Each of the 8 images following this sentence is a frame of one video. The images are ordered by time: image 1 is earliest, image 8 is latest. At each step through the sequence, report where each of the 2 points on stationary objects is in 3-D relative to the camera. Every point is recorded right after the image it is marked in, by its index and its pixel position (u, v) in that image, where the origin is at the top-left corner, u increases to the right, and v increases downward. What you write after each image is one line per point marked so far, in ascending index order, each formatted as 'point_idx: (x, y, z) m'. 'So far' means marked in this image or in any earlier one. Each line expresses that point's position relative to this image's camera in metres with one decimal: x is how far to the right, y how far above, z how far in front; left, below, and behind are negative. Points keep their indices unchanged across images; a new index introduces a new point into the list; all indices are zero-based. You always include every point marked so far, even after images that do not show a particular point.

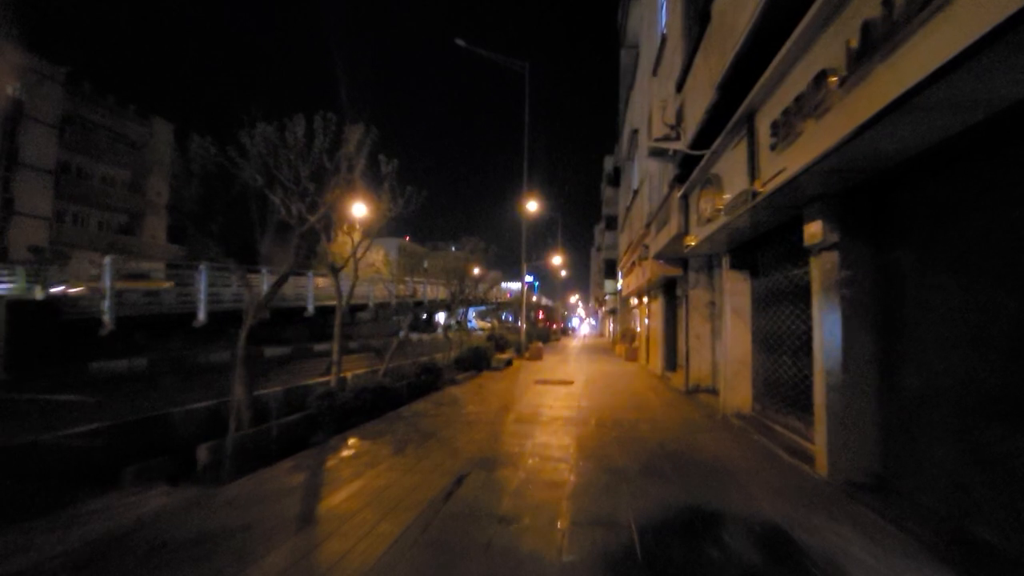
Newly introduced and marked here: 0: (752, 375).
0: (+5.9, -2.2, +11.2) m
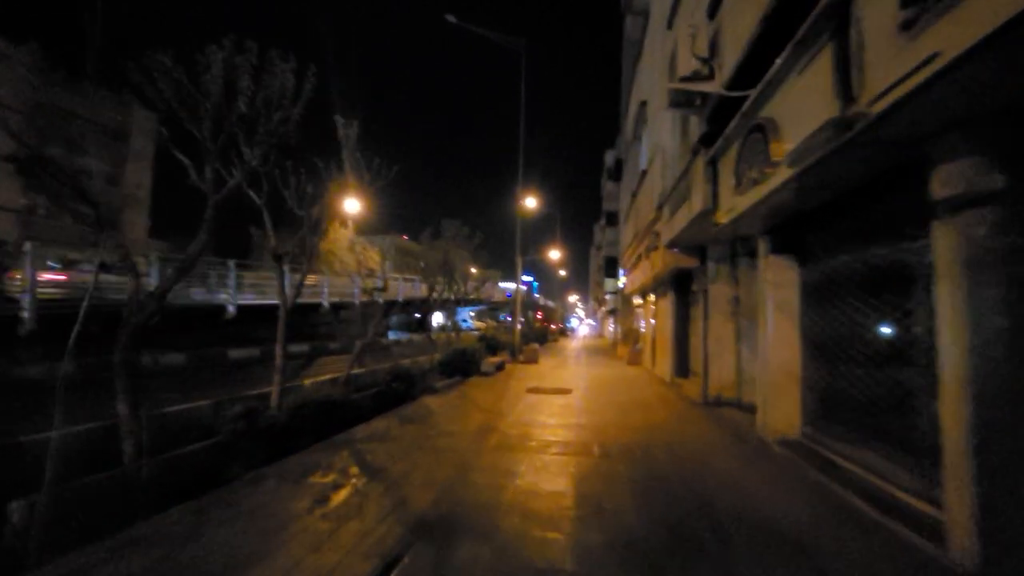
0: (+5.5, -2.0, +8.7) m
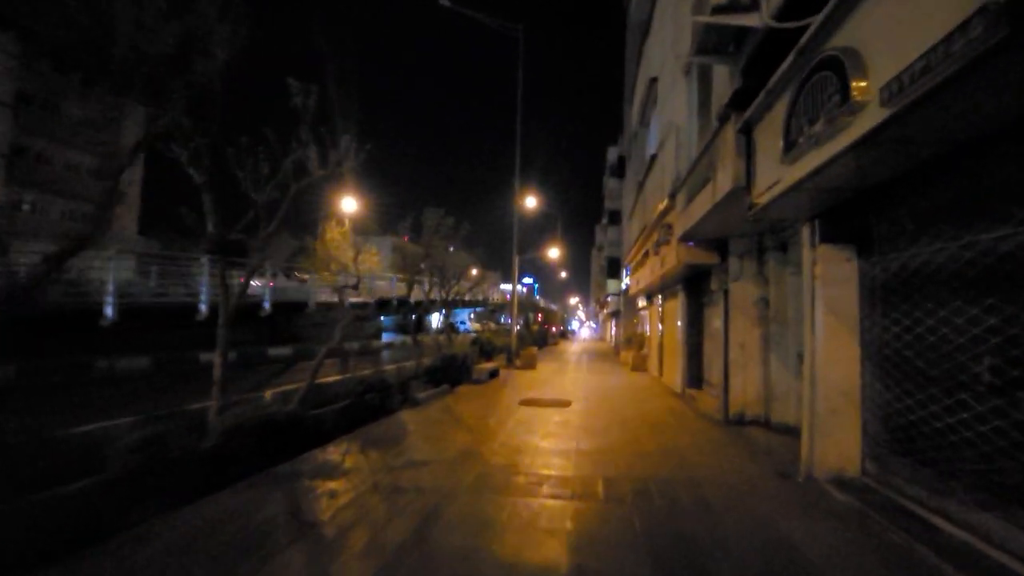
0: (+5.3, -2.0, +6.9) m
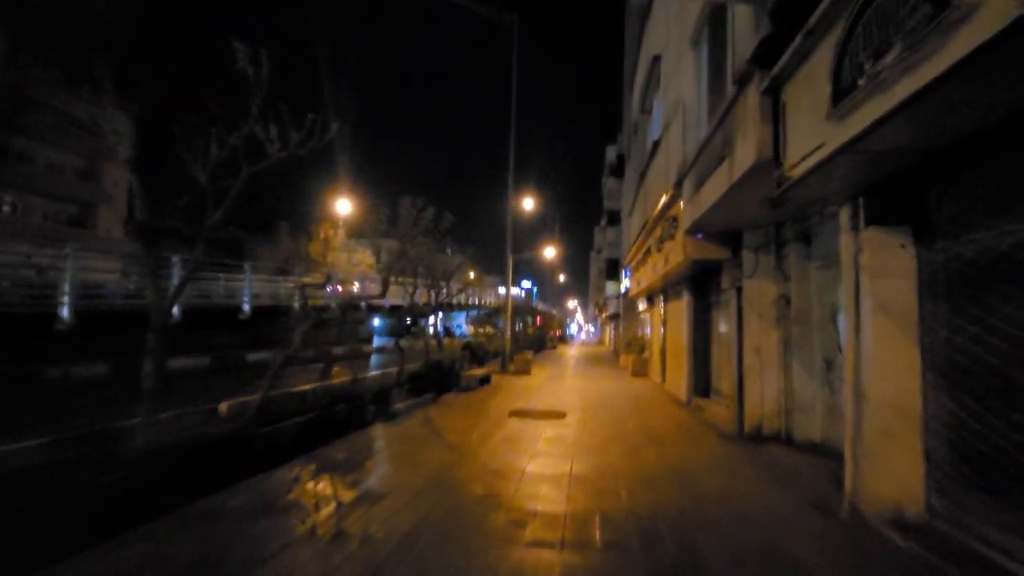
0: (+5.0, -1.9, +5.5) m
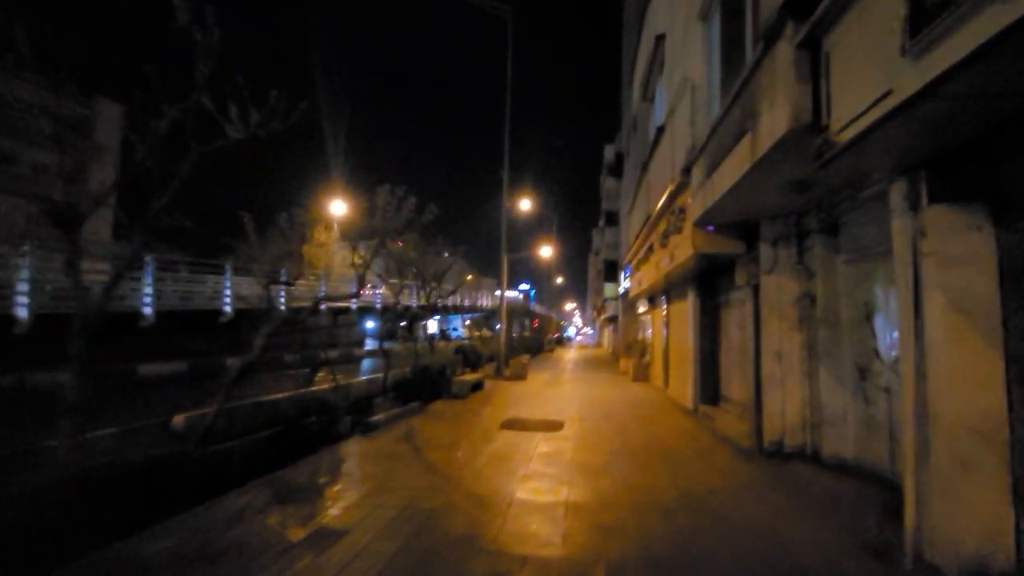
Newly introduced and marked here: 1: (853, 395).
0: (+4.8, -1.8, +4.4) m
1: (+6.0, -1.9, +8.0) m
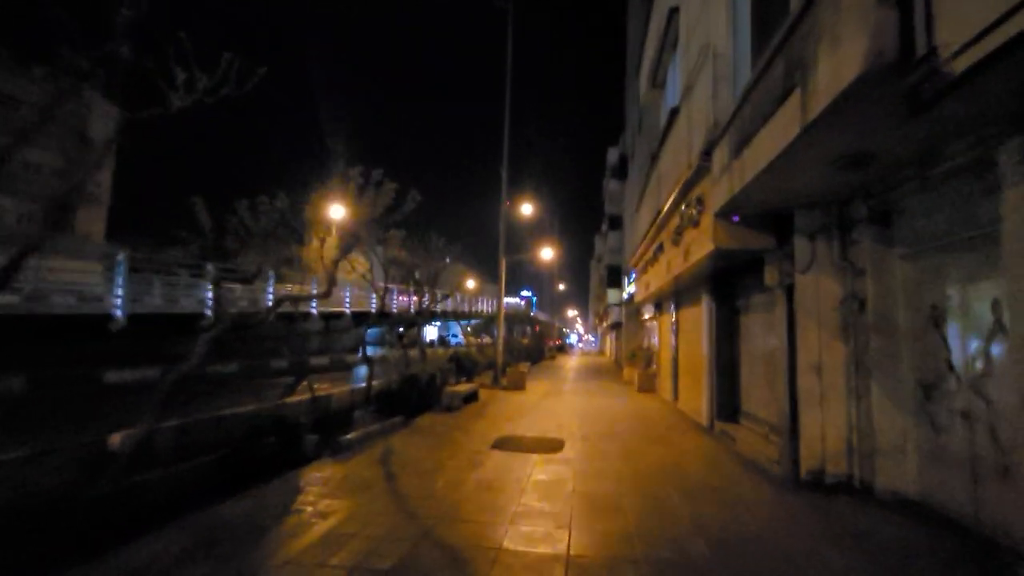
0: (+4.6, -1.7, +3.0) m
1: (+5.9, -1.9, +6.6) m
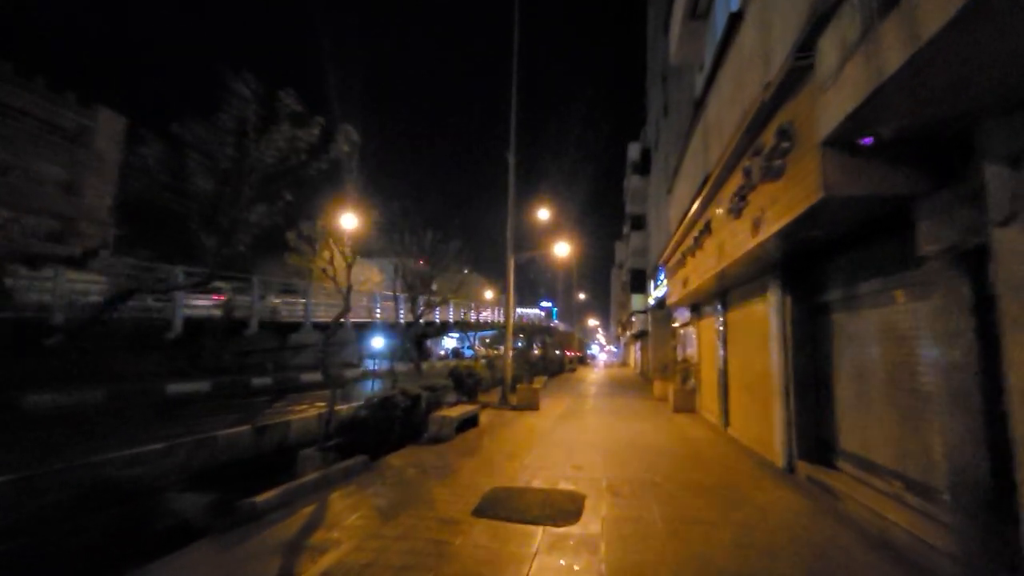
0: (+4.2, -1.3, -0.5) m
1: (+5.6, -1.5, +3.0) m
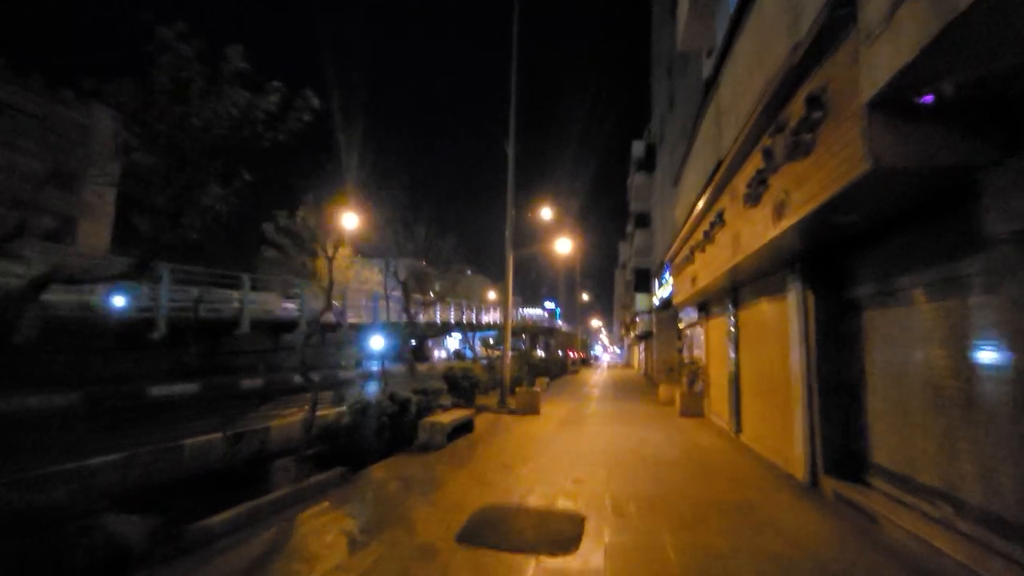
0: (+4.0, -1.1, -1.4) m
1: (+5.4, -1.4, +2.1) m
